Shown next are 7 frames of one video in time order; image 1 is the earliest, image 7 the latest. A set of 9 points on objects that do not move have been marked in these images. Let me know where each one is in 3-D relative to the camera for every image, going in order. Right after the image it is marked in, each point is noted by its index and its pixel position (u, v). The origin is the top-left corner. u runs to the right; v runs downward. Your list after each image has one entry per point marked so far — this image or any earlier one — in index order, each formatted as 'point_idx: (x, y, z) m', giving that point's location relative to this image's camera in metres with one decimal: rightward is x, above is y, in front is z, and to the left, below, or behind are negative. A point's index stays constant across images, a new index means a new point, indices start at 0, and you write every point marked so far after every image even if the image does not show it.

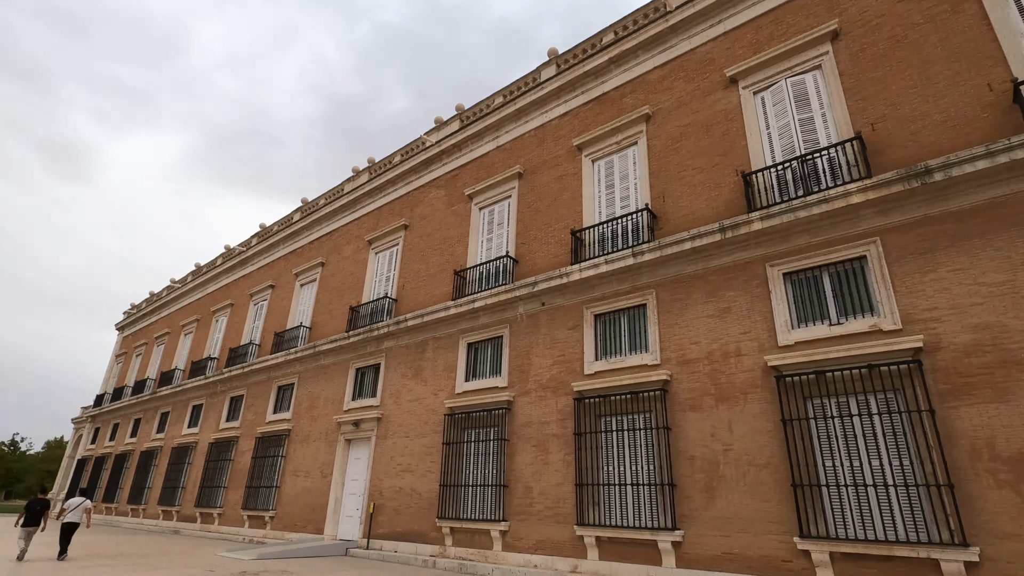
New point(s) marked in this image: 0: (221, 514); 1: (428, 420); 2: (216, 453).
0: (-9.9, -7.7, +18.1) m
1: (-2.1, -3.2, +13.1) m
2: (-10.9, -6.1, +19.8) m
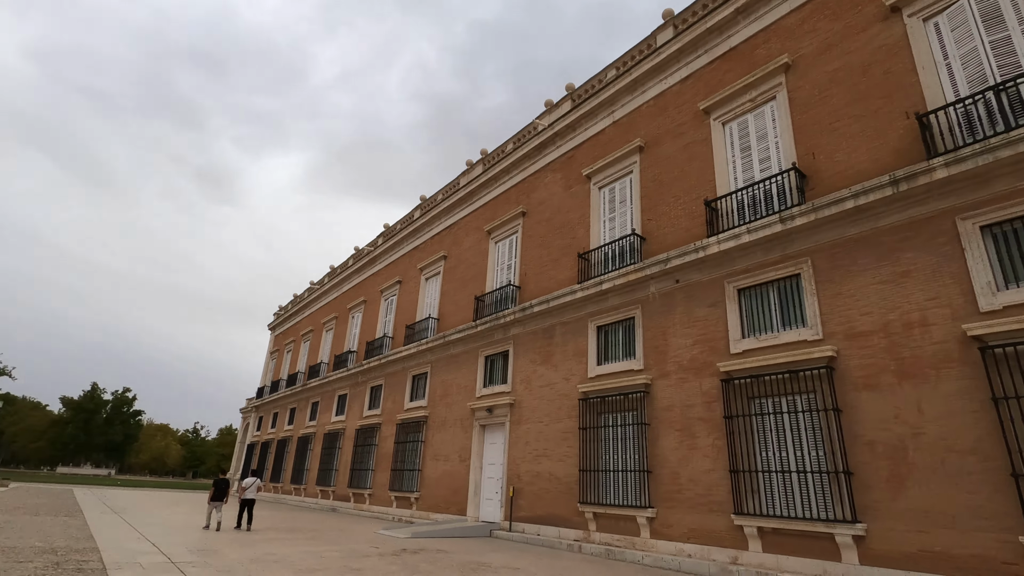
0: (-5.2, -7.6, +19.6) m
1: (+1.2, -2.9, +13.0) m
2: (-6.0, -6.0, +21.4) m
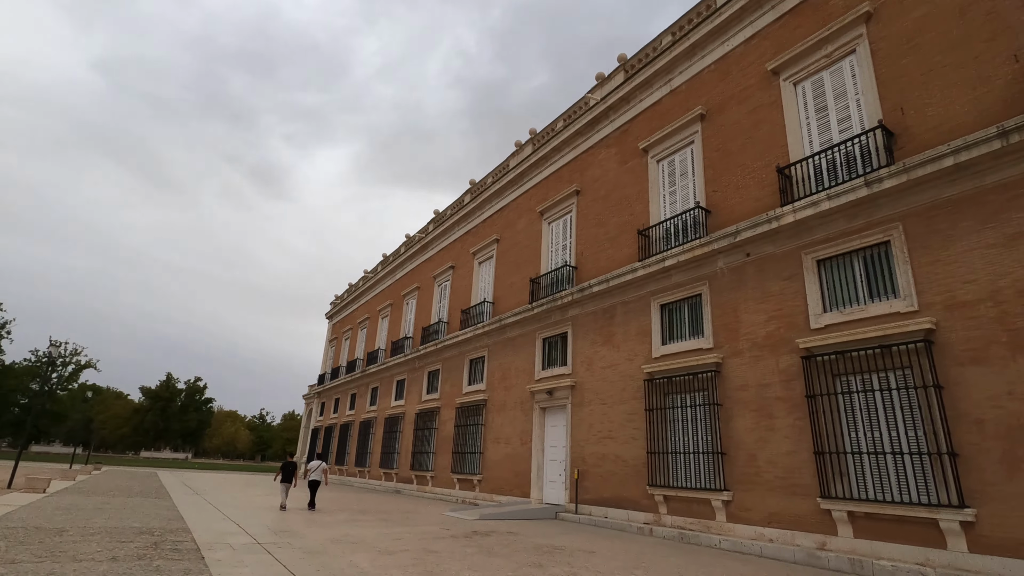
0: (-2.9, -7.0, +20.0) m
1: (+2.7, -2.3, +12.7) m
2: (-3.6, -5.4, +21.8) m
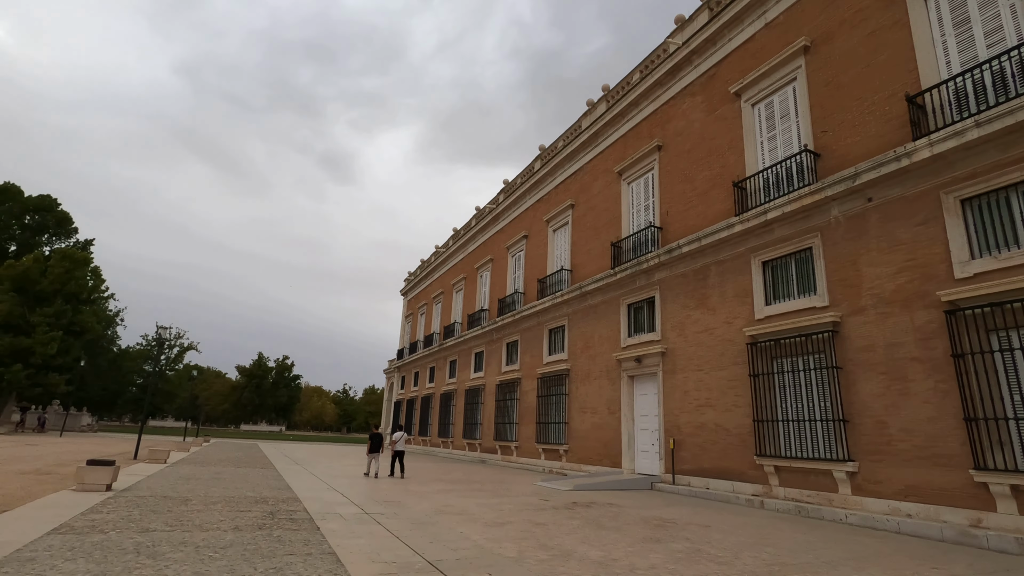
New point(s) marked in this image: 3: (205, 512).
0: (+0.2, -5.9, +20.0) m
1: (+4.7, -1.4, +11.9) m
2: (-0.3, -4.3, +21.8) m
3: (-3.8, -2.8, +6.7) m
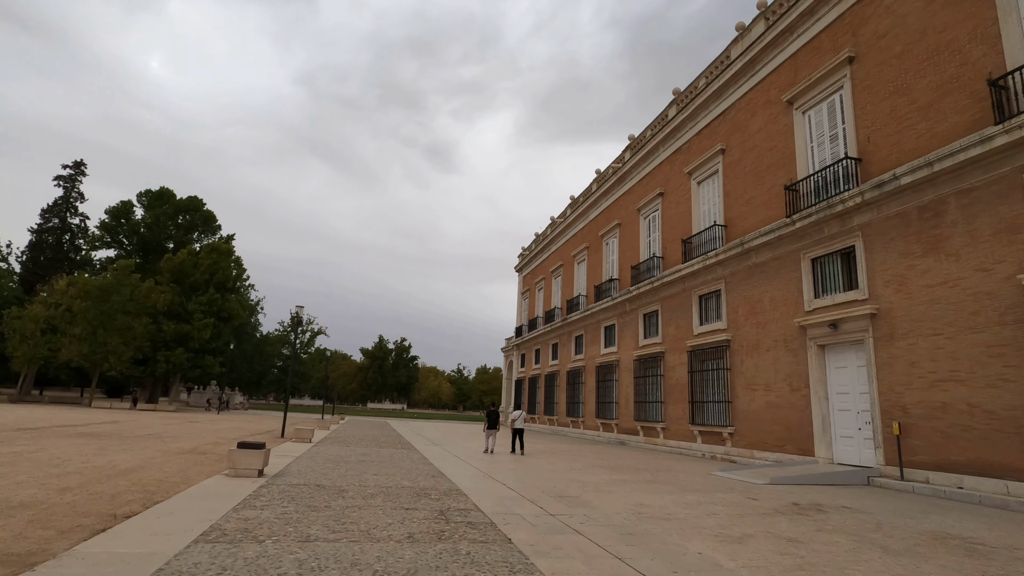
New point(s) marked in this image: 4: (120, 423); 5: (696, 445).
0: (+5.2, -4.7, +17.9) m
1: (+7.8, -0.3, +8.9) m
2: (+4.8, -3.0, +19.7) m
3: (-1.5, -2.3, +5.5) m
4: (-13.7, -4.7, +18.6) m
5: (+5.5, -4.7, +16.0) m
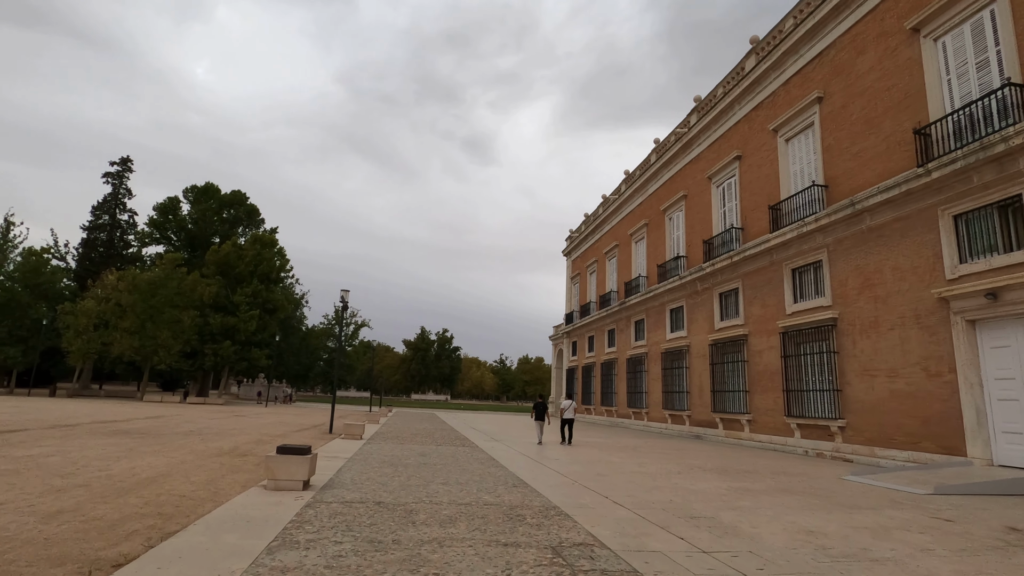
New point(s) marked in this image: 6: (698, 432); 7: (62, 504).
0: (+7.1, -3.9, +15.8) m
1: (+9.0, +0.3, +6.6) m
2: (+6.9, -2.2, +17.6) m
3: (-0.4, -1.9, +3.9) m
4: (-11.6, -4.3, +17.8) m
5: (+7.4, -4.0, +13.9) m
6: (+6.5, -5.0, +18.5) m
7: (-4.0, -1.9, +4.7) m
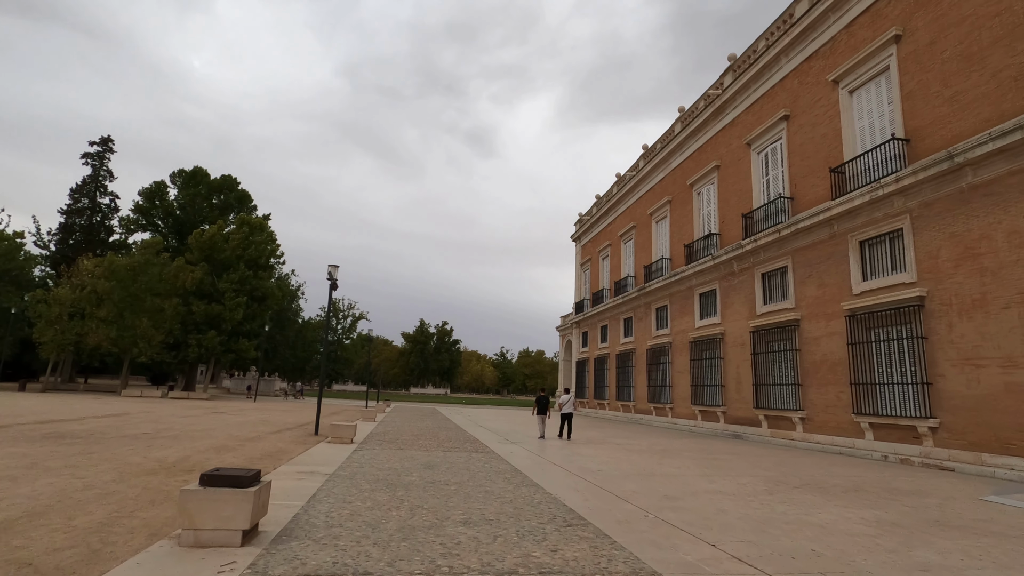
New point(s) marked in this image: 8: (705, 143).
0: (+7.6, -3.3, +13.6) m
1: (+9.5, +0.8, +4.4) m
2: (+7.3, -1.6, +15.4) m
3: (0.0, -1.4, +1.7) m
4: (-11.2, -3.7, +15.6) m
5: (+7.8, -3.4, +11.7) m
6: (+6.9, -4.4, +16.3) m
7: (-3.5, -1.5, +2.5) m
8: (+7.2, +5.4, +19.8) m
